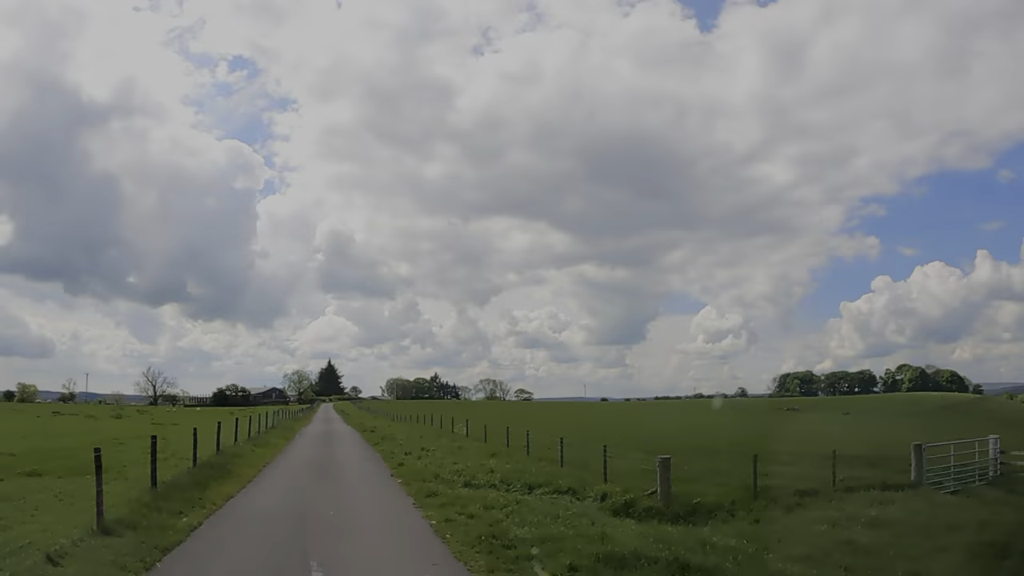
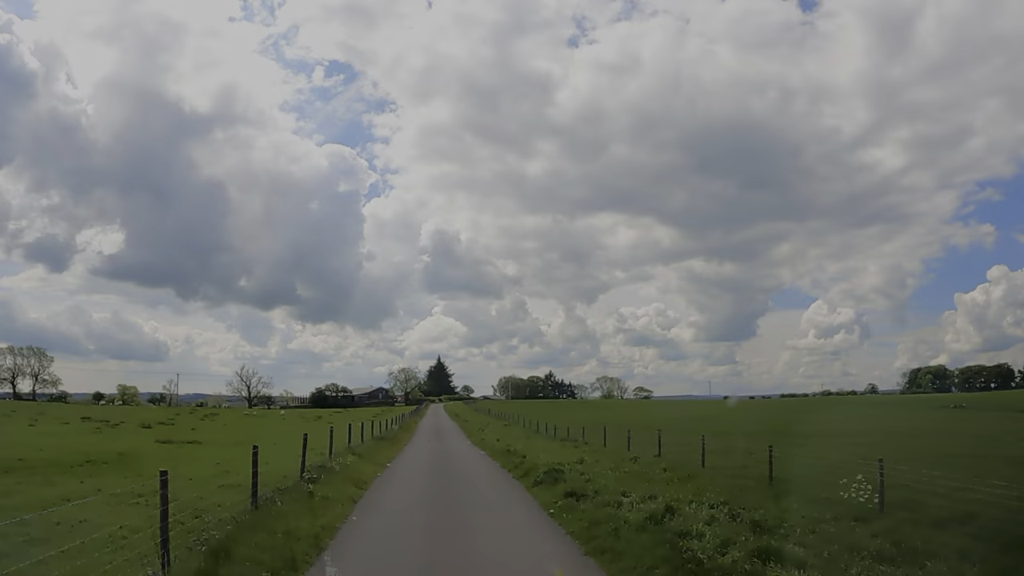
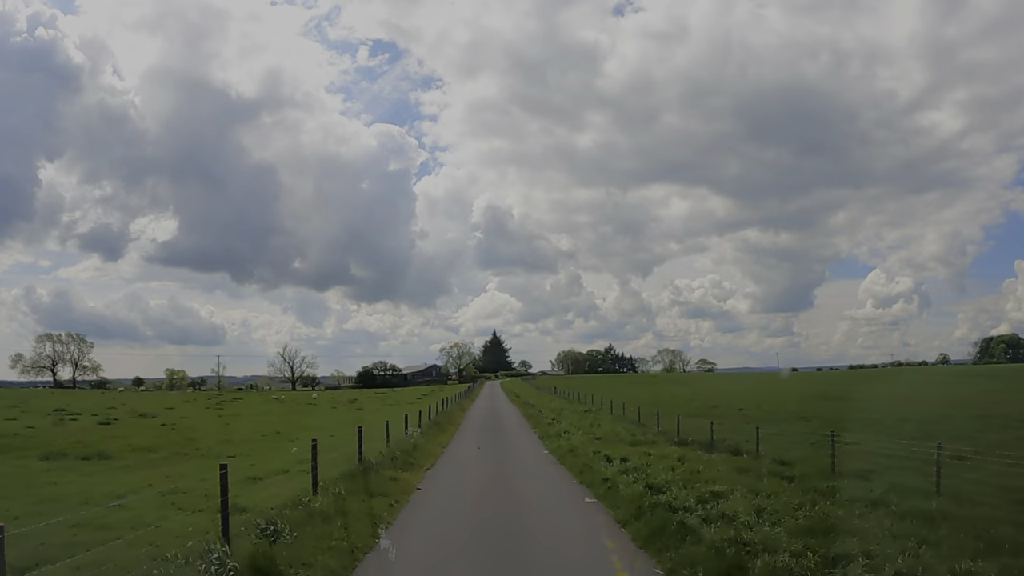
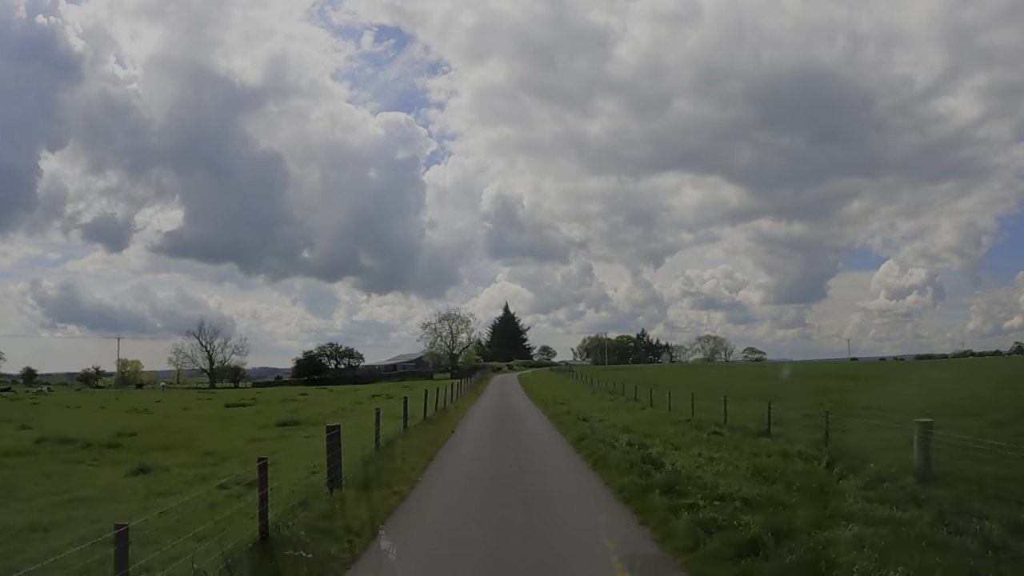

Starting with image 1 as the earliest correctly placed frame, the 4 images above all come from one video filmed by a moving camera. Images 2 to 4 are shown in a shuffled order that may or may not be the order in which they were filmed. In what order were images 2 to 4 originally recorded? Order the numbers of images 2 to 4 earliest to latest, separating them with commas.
2, 3, 4
